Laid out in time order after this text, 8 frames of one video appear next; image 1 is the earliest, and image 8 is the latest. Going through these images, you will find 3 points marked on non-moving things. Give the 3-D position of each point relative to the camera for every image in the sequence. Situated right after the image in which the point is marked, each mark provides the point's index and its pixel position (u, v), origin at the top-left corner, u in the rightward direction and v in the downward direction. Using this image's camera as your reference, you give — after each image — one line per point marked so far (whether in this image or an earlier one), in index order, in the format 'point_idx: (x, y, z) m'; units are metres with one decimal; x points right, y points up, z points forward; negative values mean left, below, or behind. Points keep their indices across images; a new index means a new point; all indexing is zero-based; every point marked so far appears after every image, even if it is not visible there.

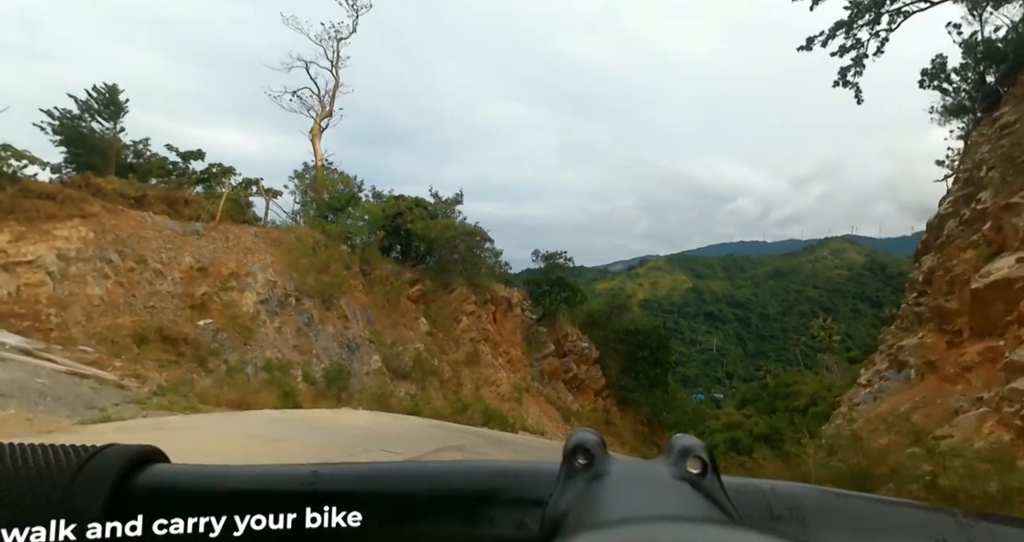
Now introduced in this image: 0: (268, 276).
0: (-6.3, -0.1, +15.3) m
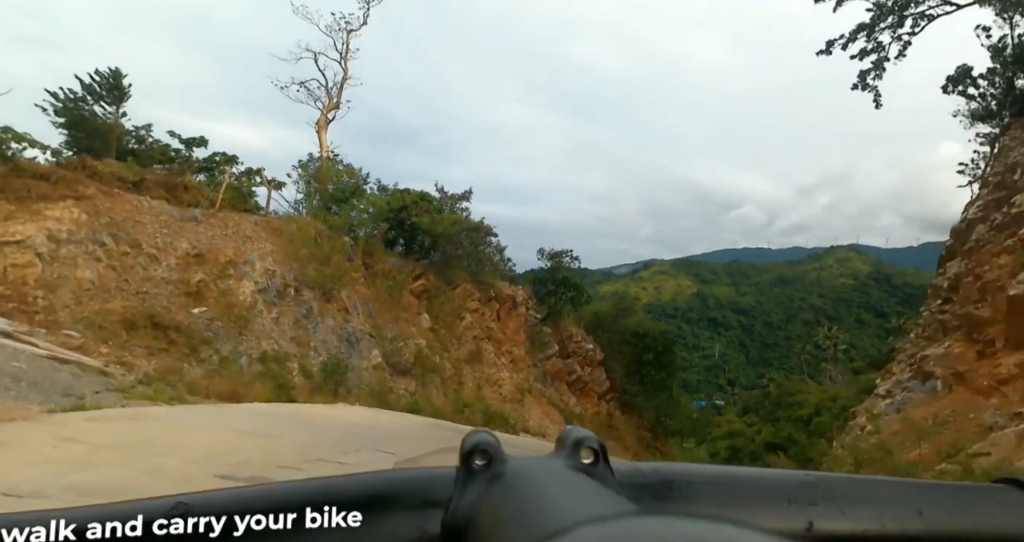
0: (-6.2, +0.1, +14.9) m
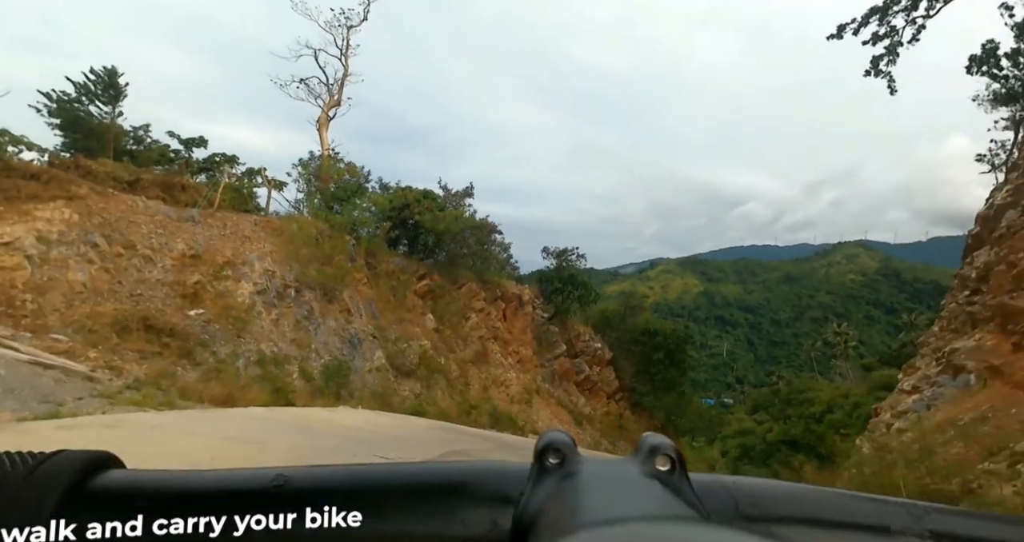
0: (-6.0, +0.1, +14.5) m
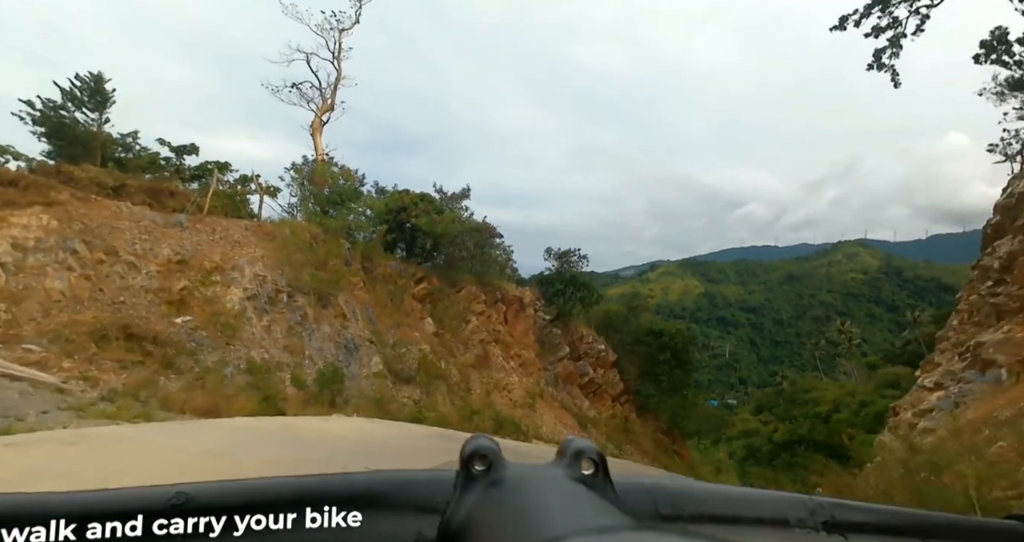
0: (-6.0, 0.0, +14.0) m
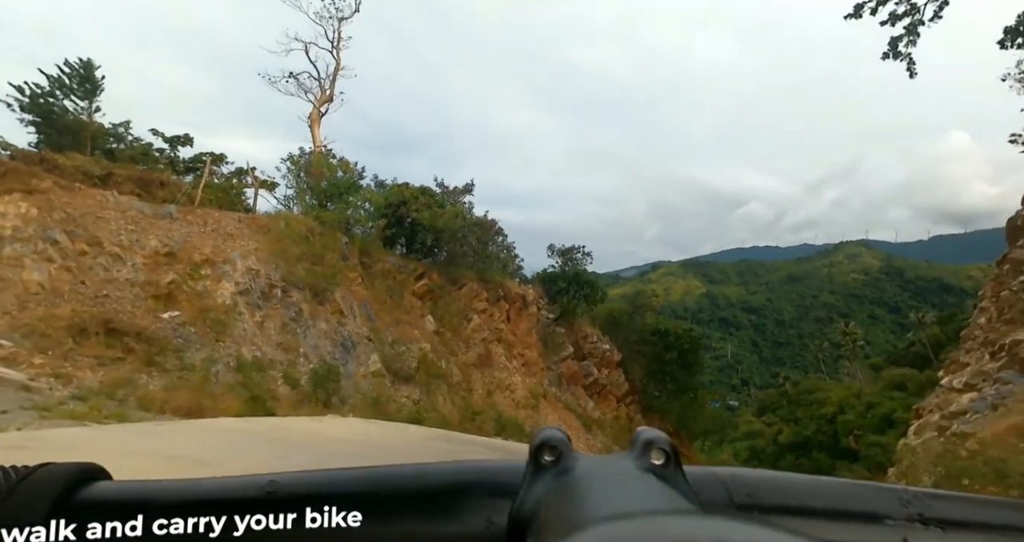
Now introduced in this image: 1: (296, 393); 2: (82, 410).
0: (-5.9, +0.2, +13.4) m
1: (-4.0, -2.3, +11.0) m
2: (-4.7, -1.5, +6.4) m
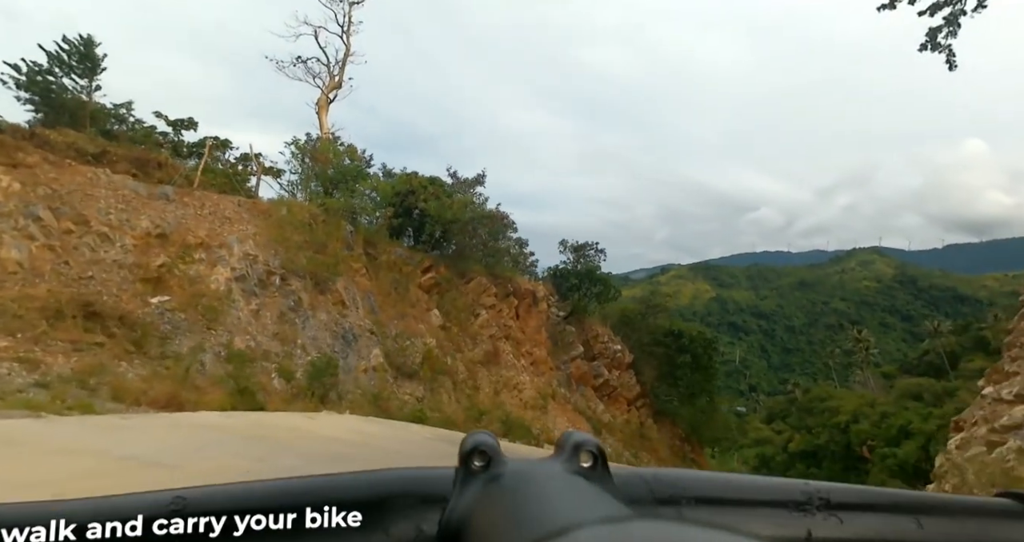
0: (-5.7, +0.5, +12.7) m
1: (-3.9, -2.0, +10.3) m
2: (-4.6, -1.2, +5.7) m
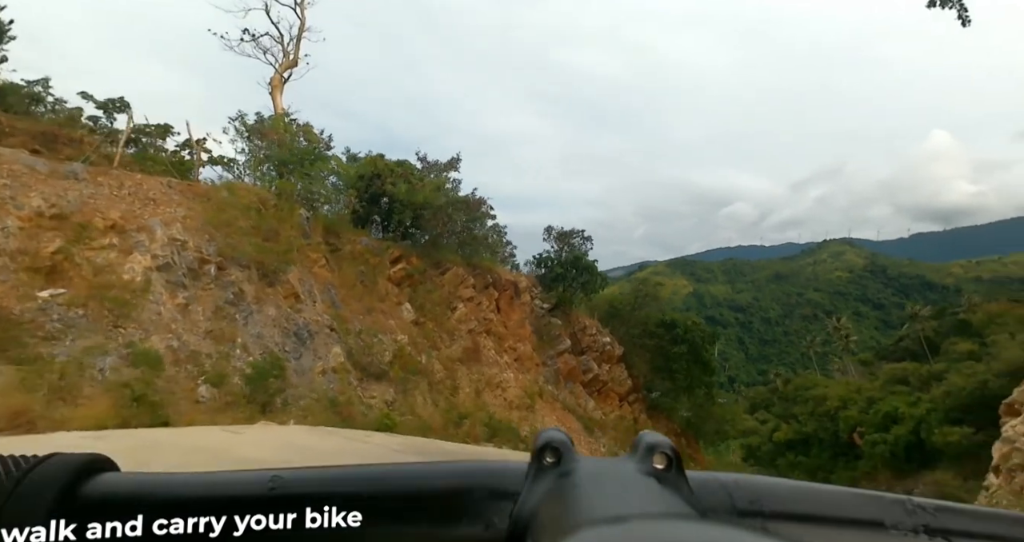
0: (-6.1, +0.7, +10.7) m
1: (-4.1, -1.7, +8.4) m
2: (-4.7, -1.0, +3.7) m
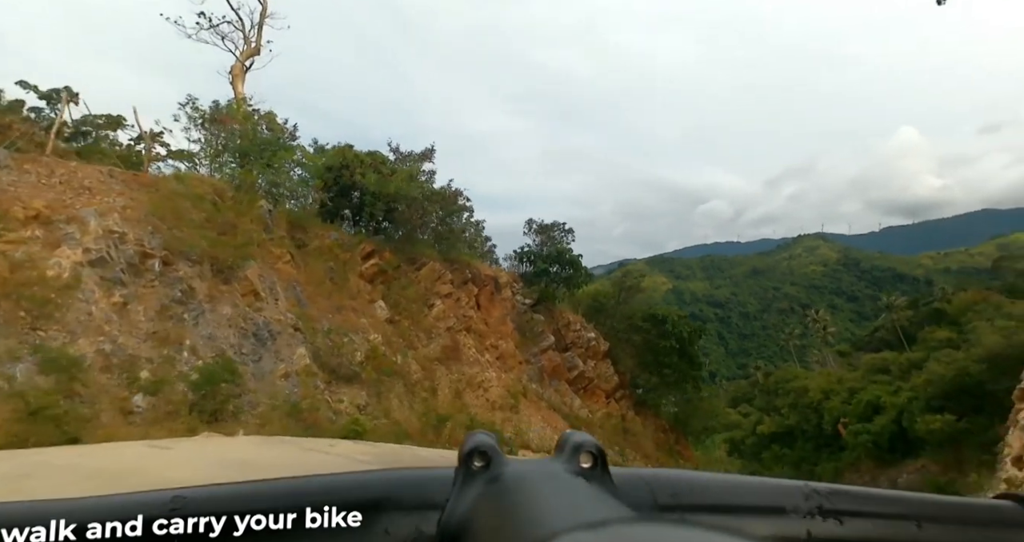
0: (-6.4, +0.7, +9.6) m
1: (-4.3, -1.6, +7.3) m
2: (-4.8, -0.9, +2.7) m
